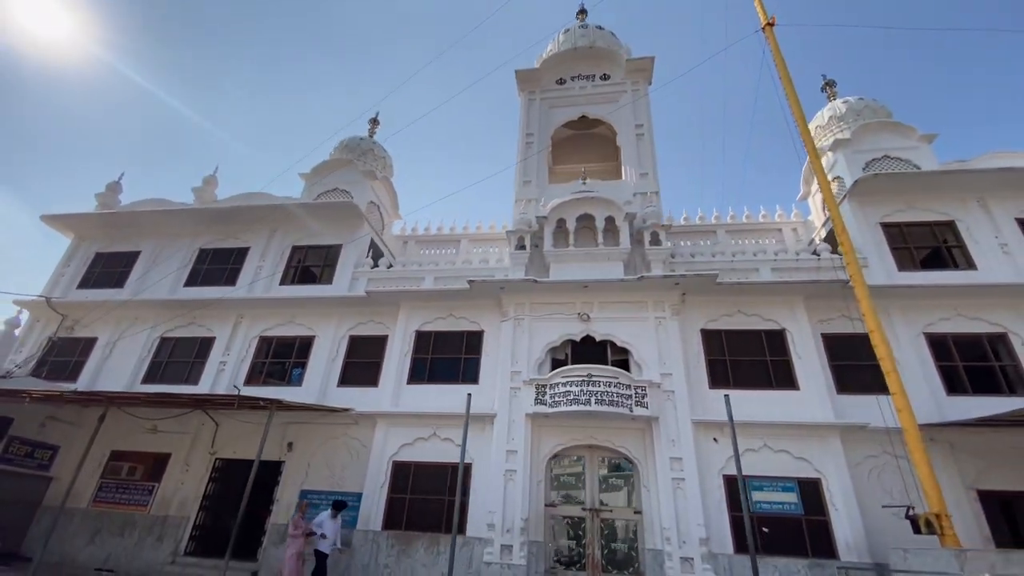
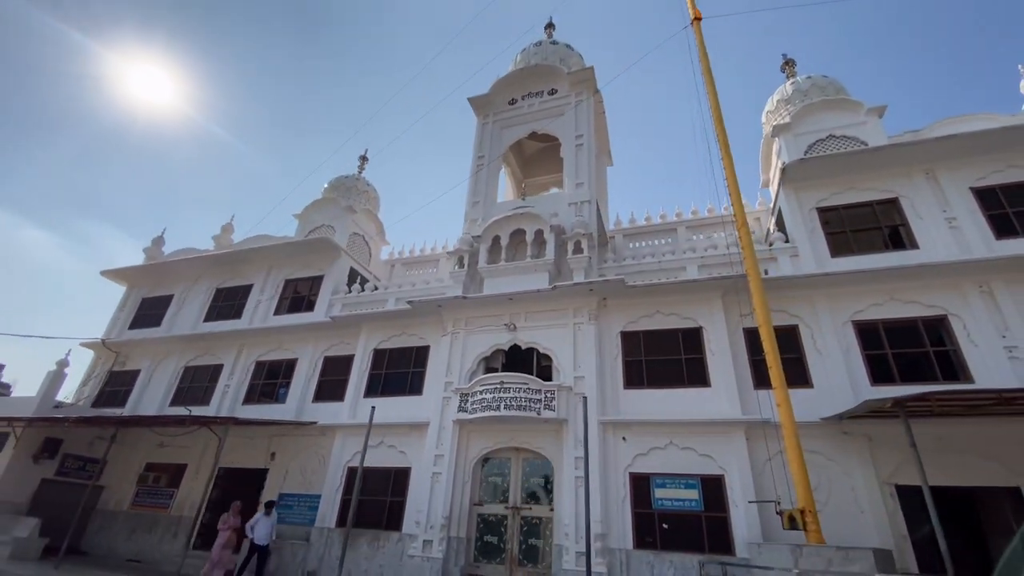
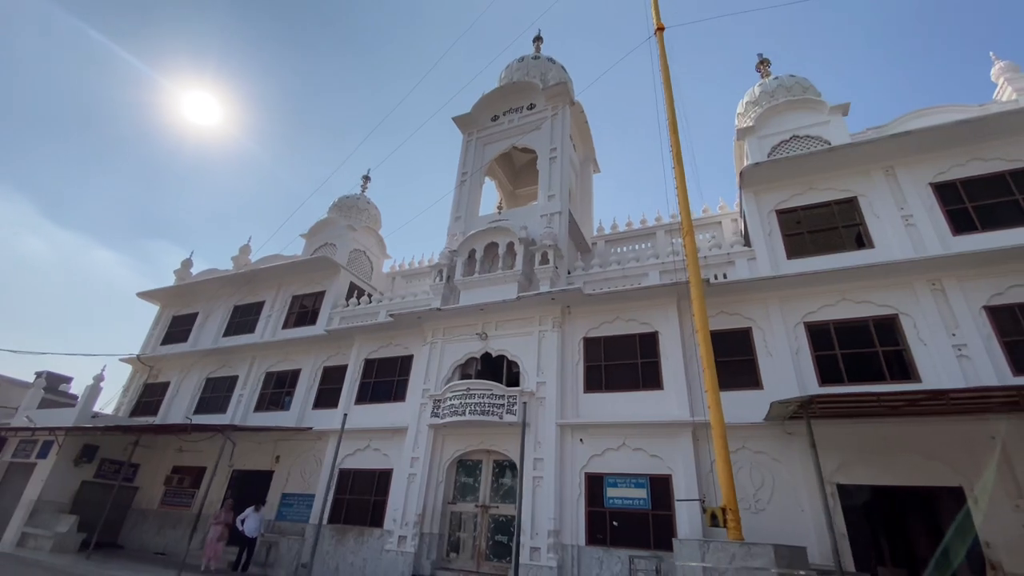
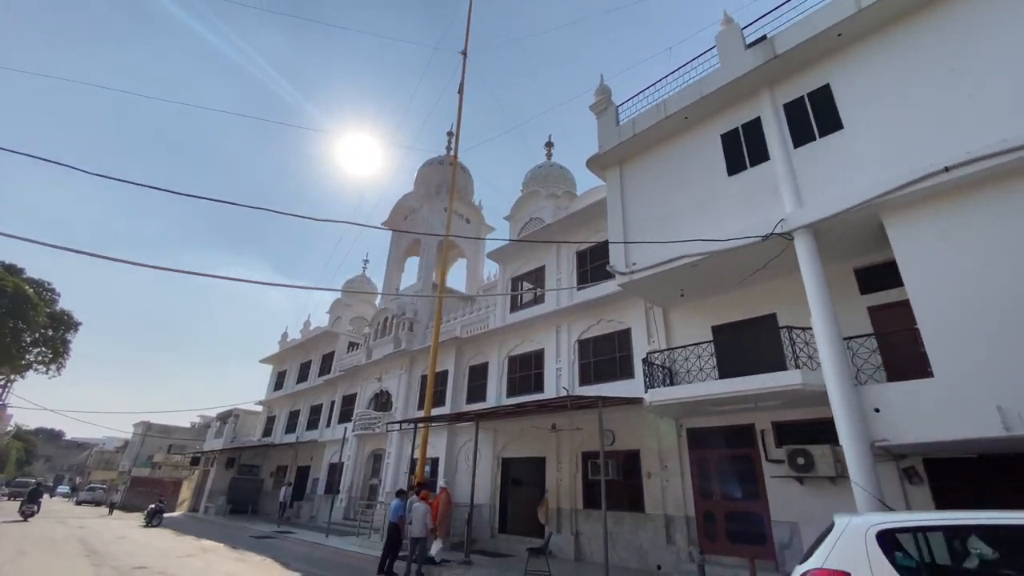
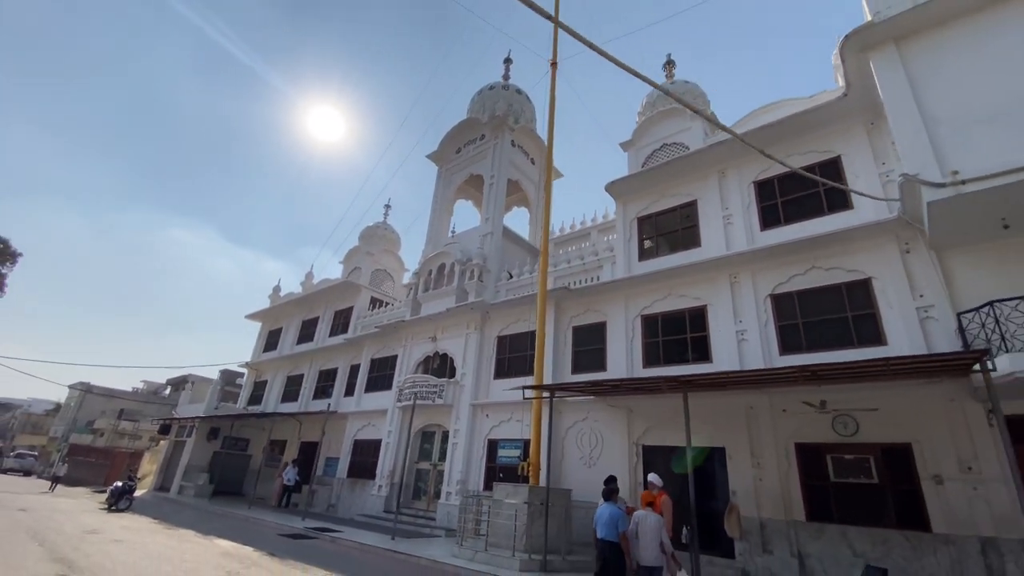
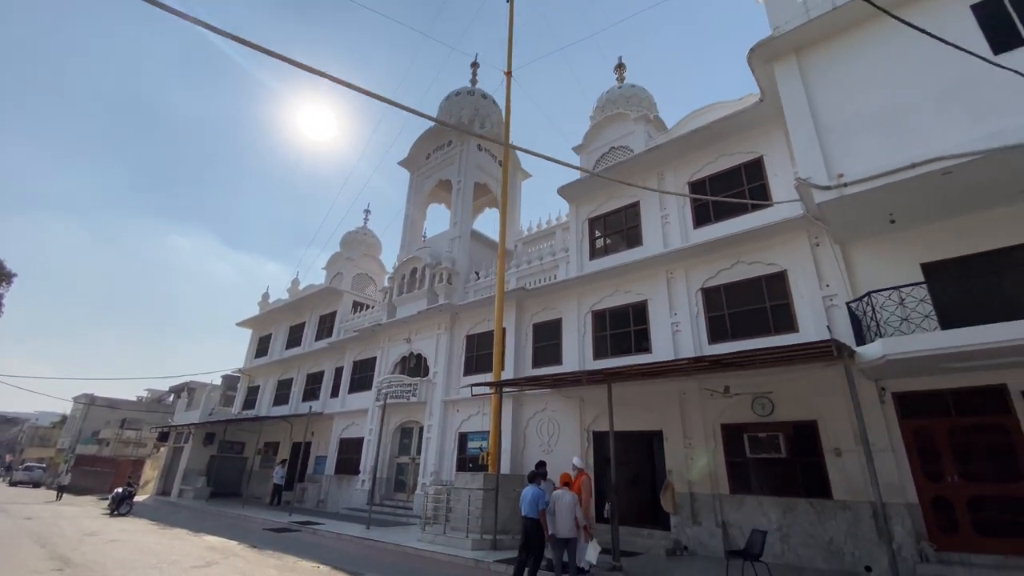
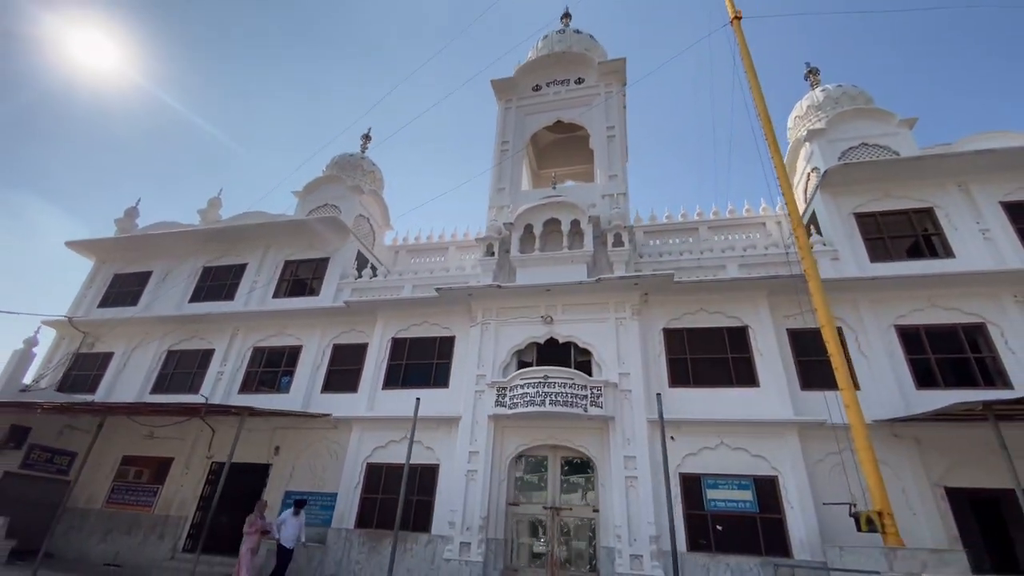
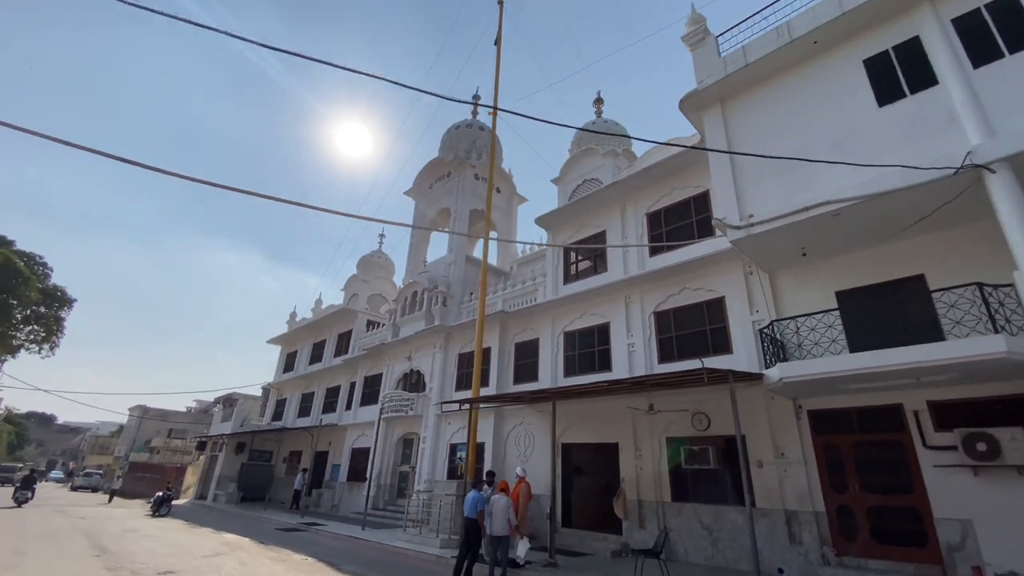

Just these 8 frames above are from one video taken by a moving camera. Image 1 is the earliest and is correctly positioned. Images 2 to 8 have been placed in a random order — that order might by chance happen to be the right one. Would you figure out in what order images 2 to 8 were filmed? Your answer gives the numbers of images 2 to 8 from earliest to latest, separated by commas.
7, 2, 3, 5, 6, 8, 4
